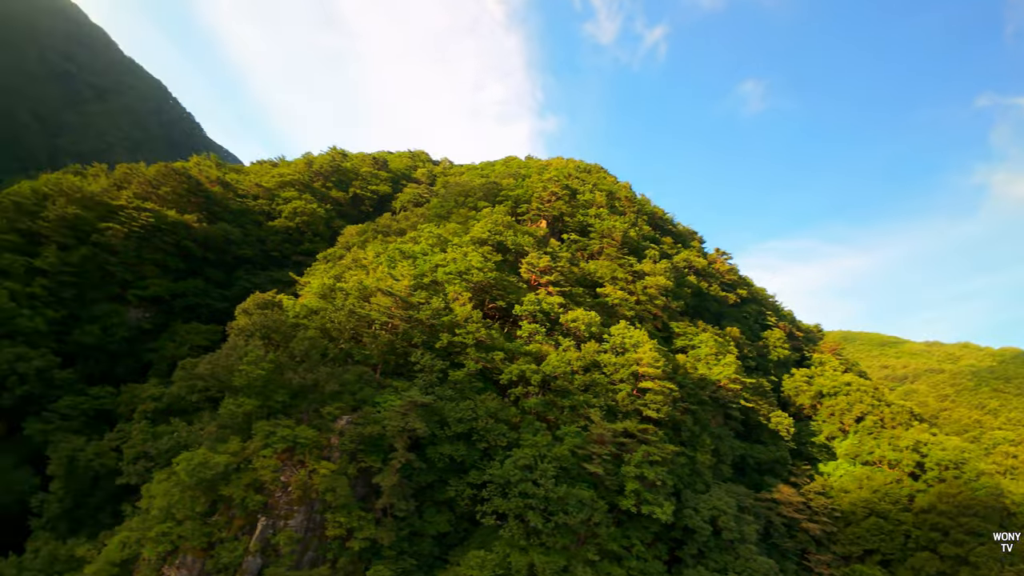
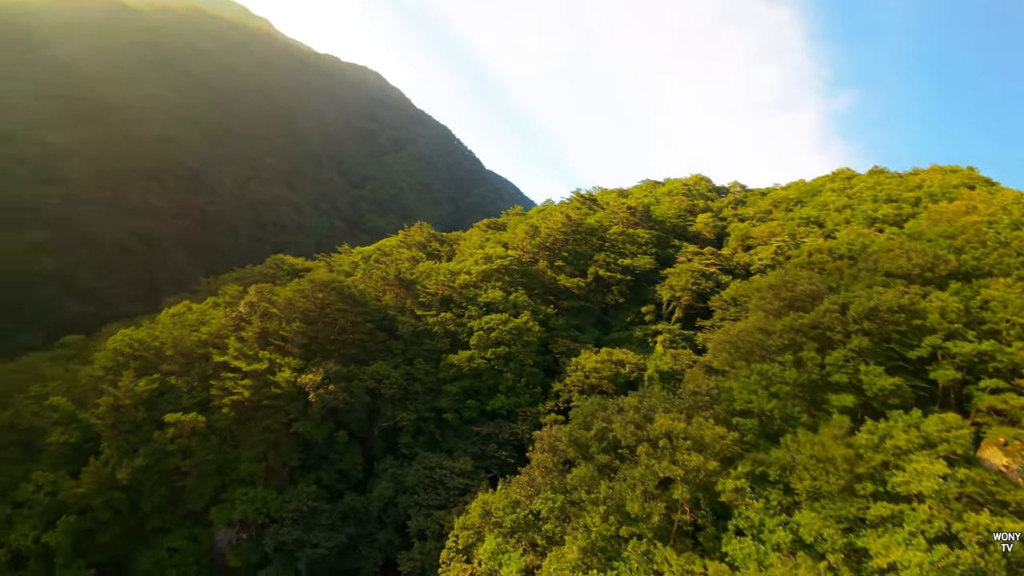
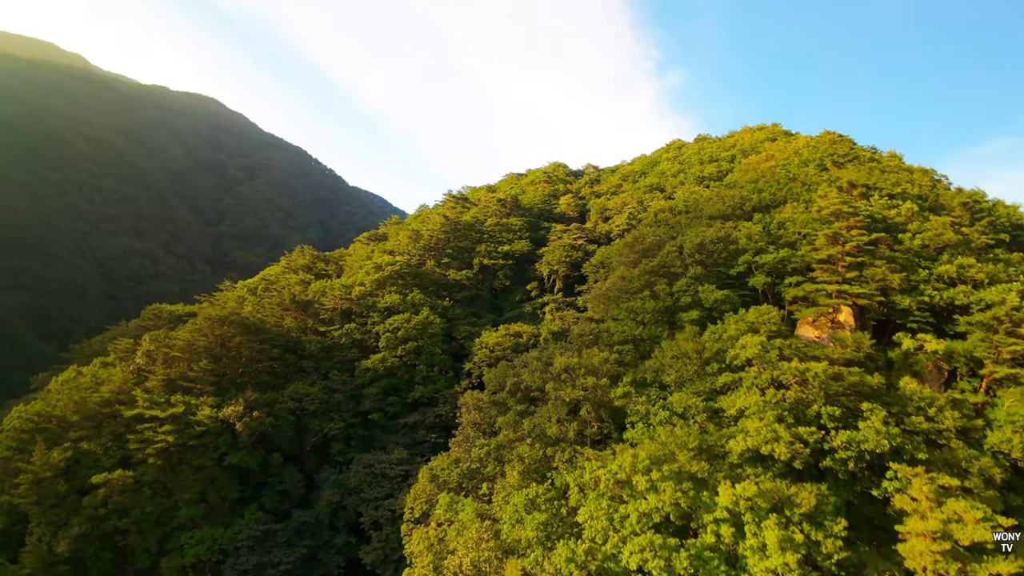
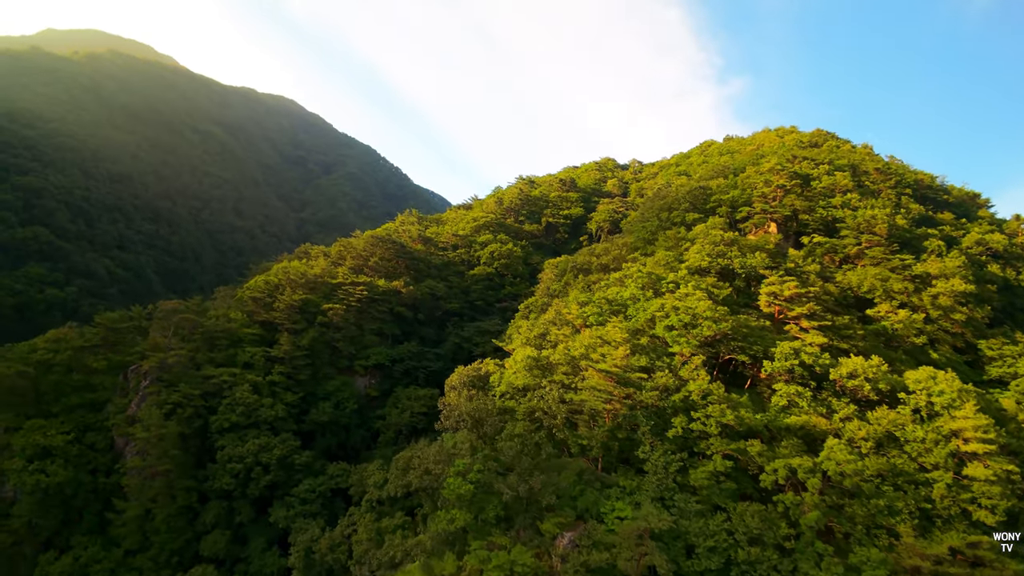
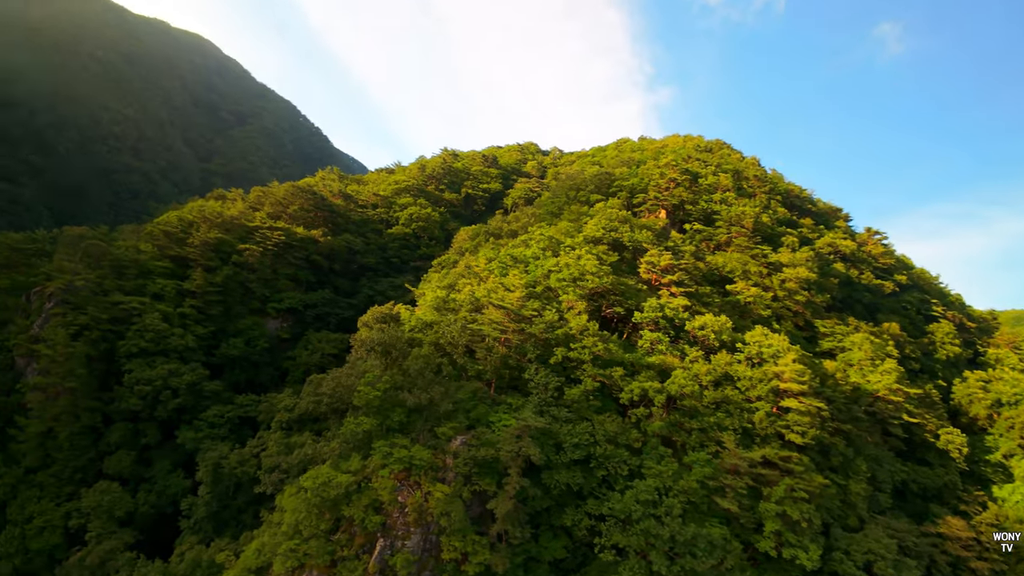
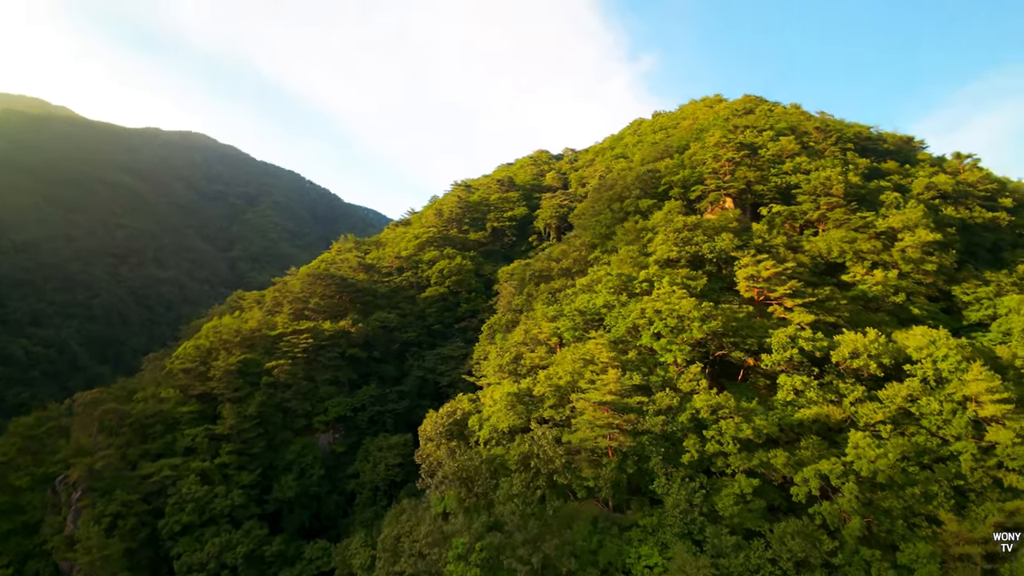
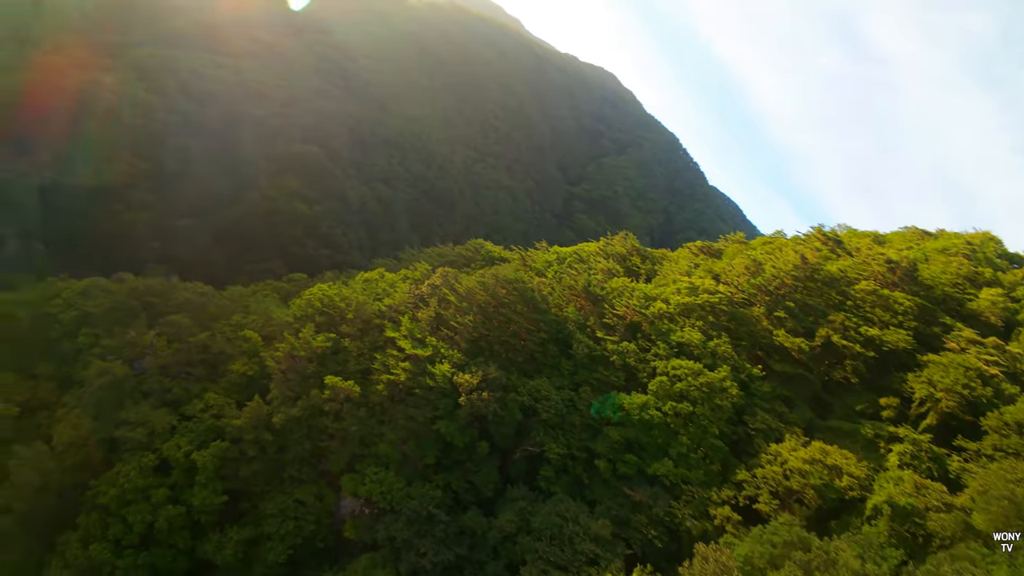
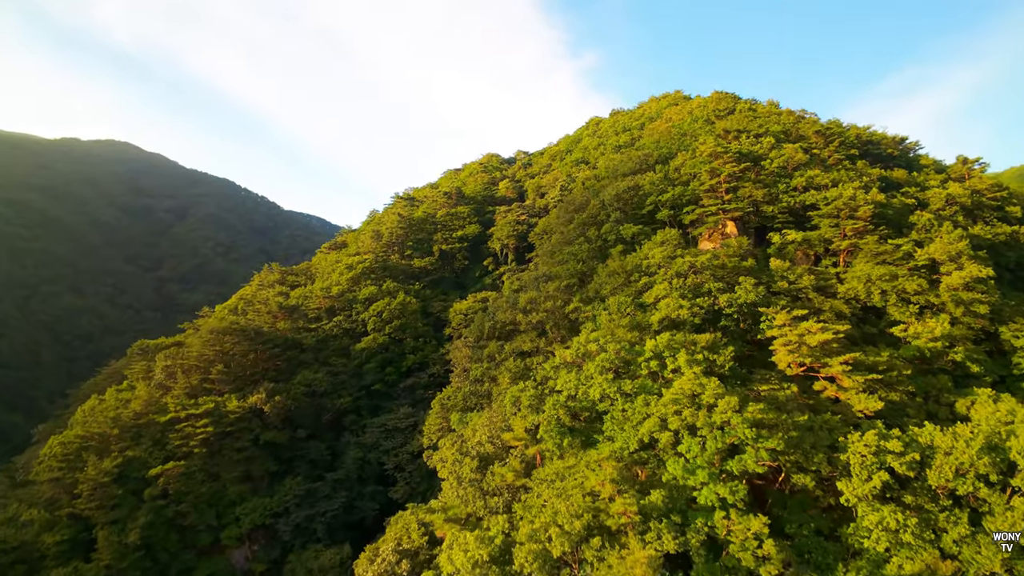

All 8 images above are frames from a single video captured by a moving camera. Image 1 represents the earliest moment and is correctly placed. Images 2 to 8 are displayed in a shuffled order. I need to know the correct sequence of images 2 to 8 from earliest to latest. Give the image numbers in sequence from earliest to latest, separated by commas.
5, 4, 6, 8, 3, 2, 7
